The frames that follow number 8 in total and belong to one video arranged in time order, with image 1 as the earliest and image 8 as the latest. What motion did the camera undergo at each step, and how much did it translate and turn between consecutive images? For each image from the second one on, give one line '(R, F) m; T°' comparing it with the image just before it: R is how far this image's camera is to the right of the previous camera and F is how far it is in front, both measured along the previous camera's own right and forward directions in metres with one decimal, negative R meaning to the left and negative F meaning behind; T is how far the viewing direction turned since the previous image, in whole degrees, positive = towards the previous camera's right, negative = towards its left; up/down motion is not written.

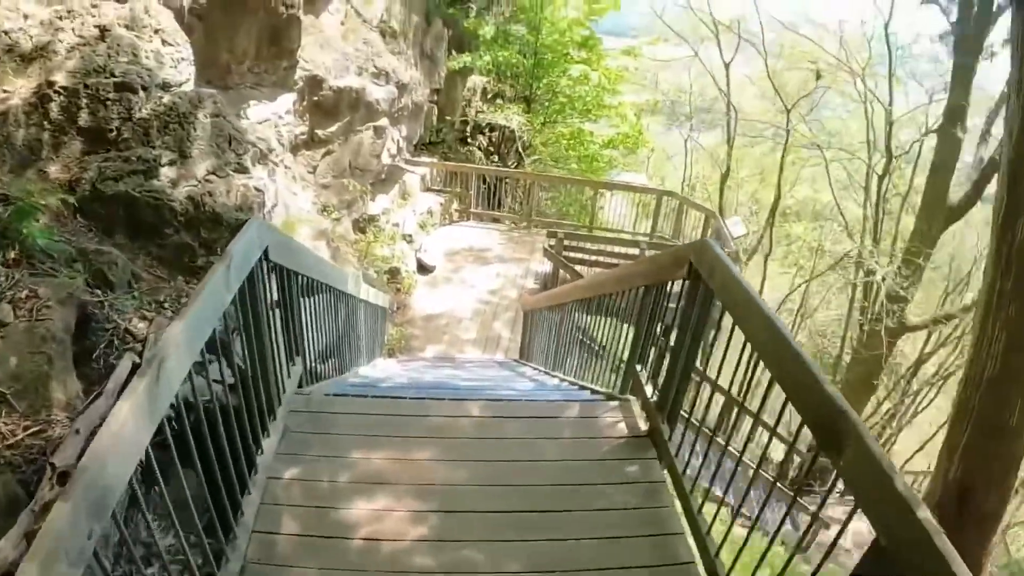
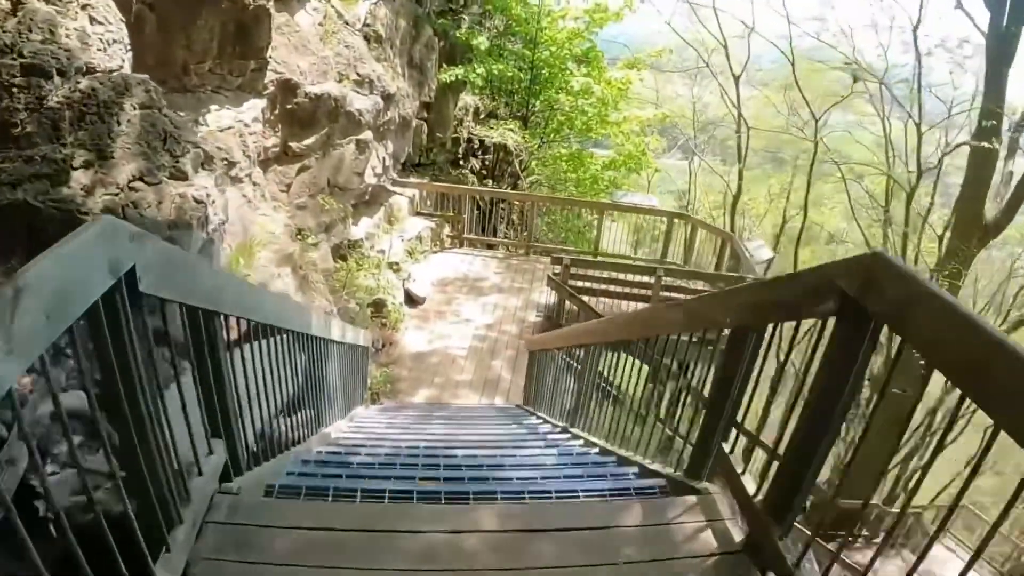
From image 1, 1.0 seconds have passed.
(-0.1, +1.0) m; +1°
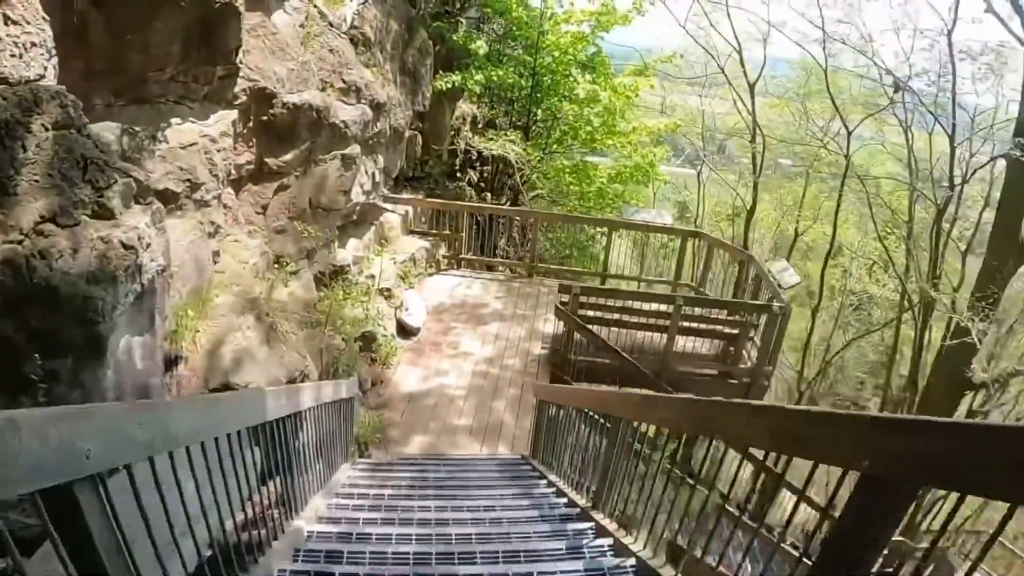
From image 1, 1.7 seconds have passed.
(-0.1, +0.8) m; 0°
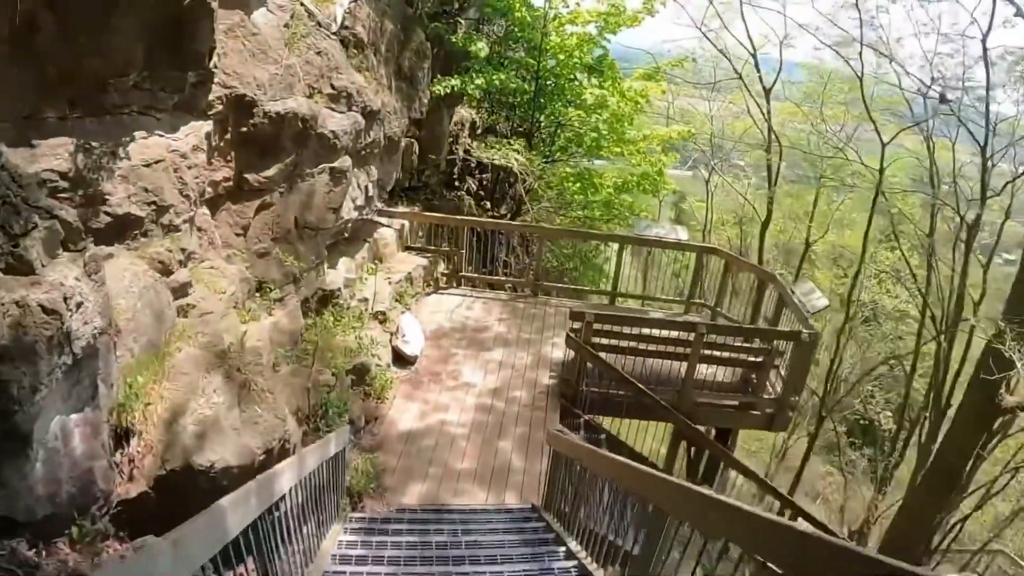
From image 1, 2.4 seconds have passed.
(-0.1, +0.6) m; 0°
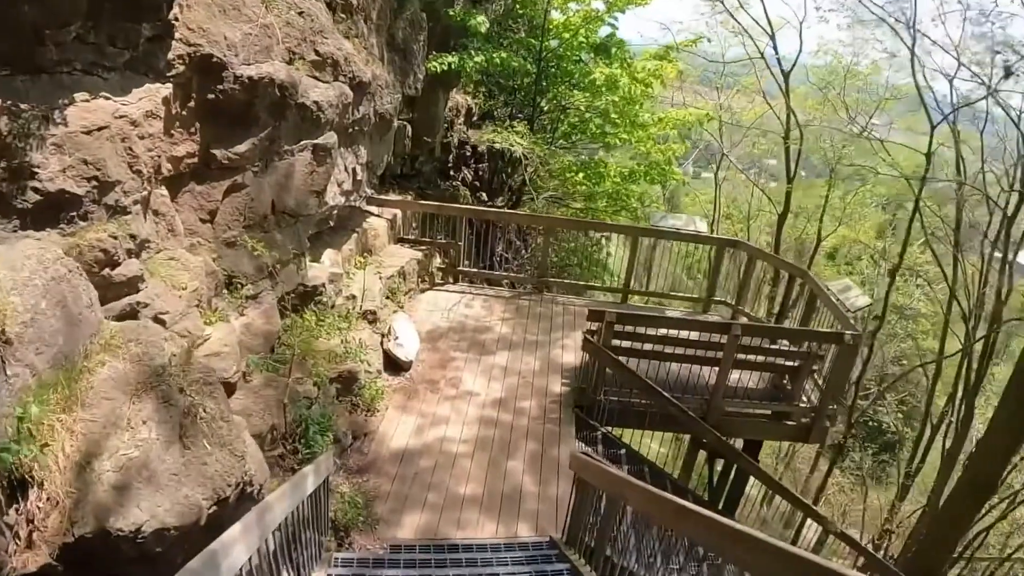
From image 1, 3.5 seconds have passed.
(-0.1, +0.8) m; +1°
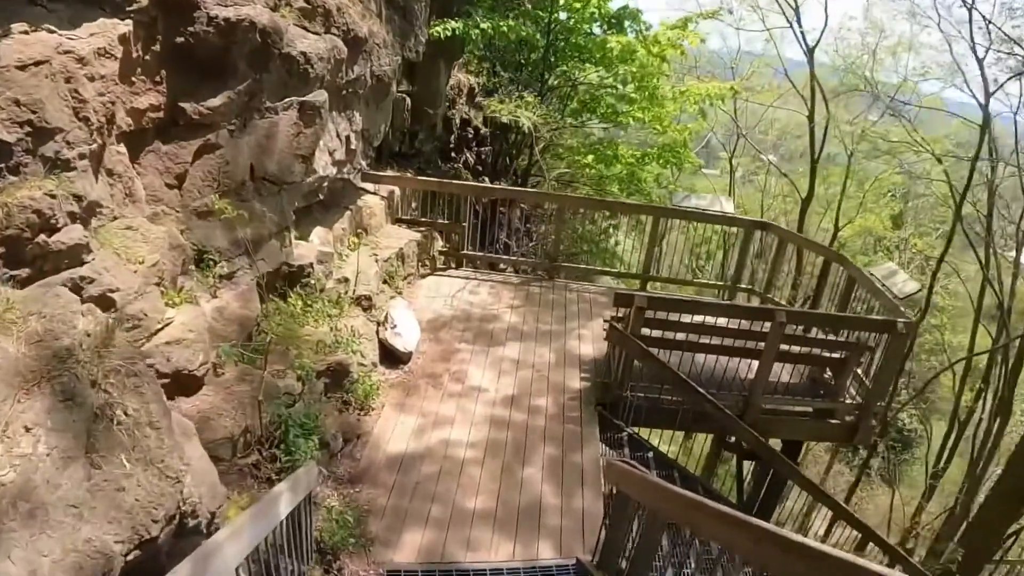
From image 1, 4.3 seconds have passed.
(-0.1, +0.7) m; 0°
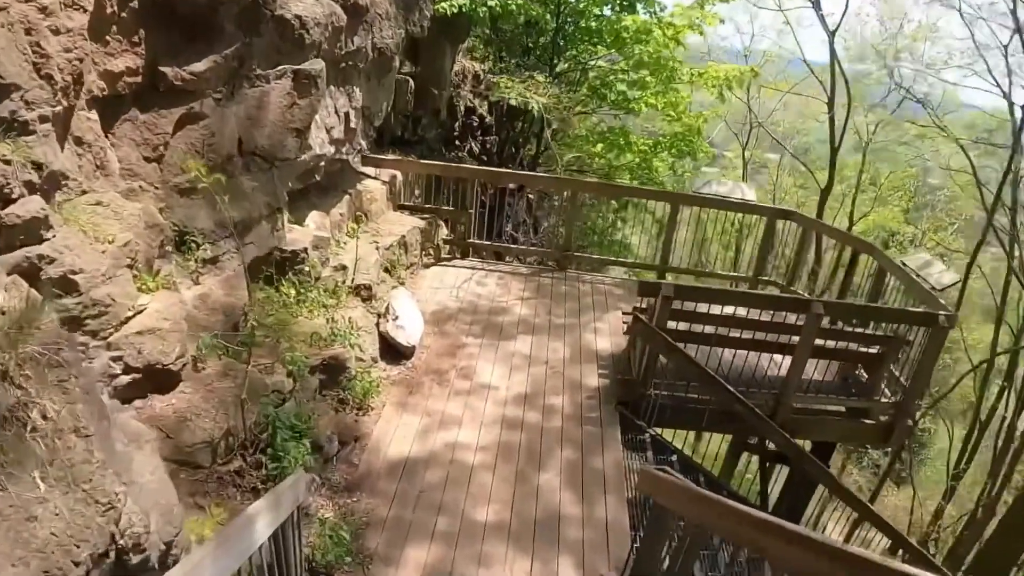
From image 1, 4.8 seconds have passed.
(-0.1, +0.4) m; 0°
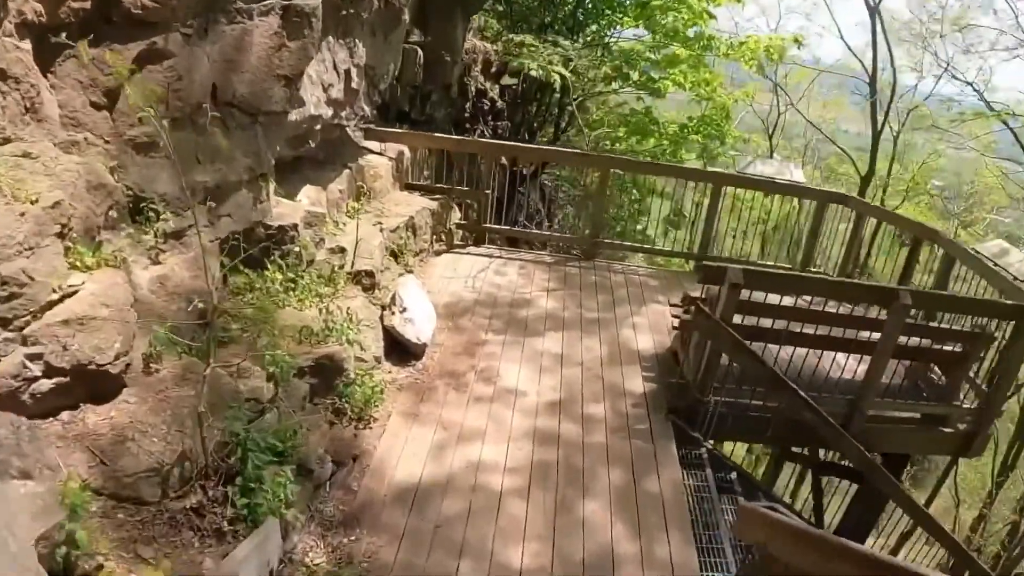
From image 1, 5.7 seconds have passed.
(-0.1, +0.7) m; 0°
